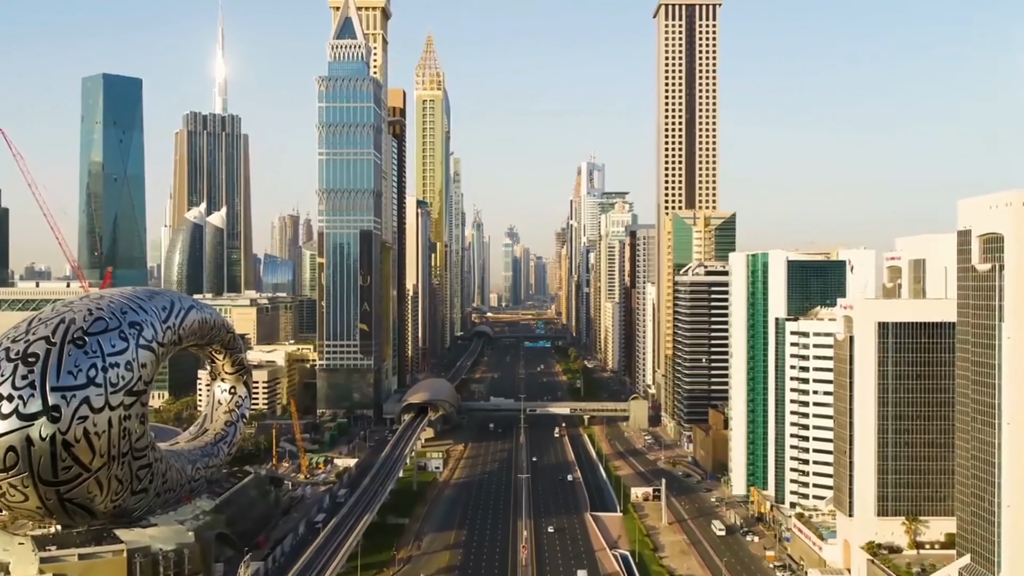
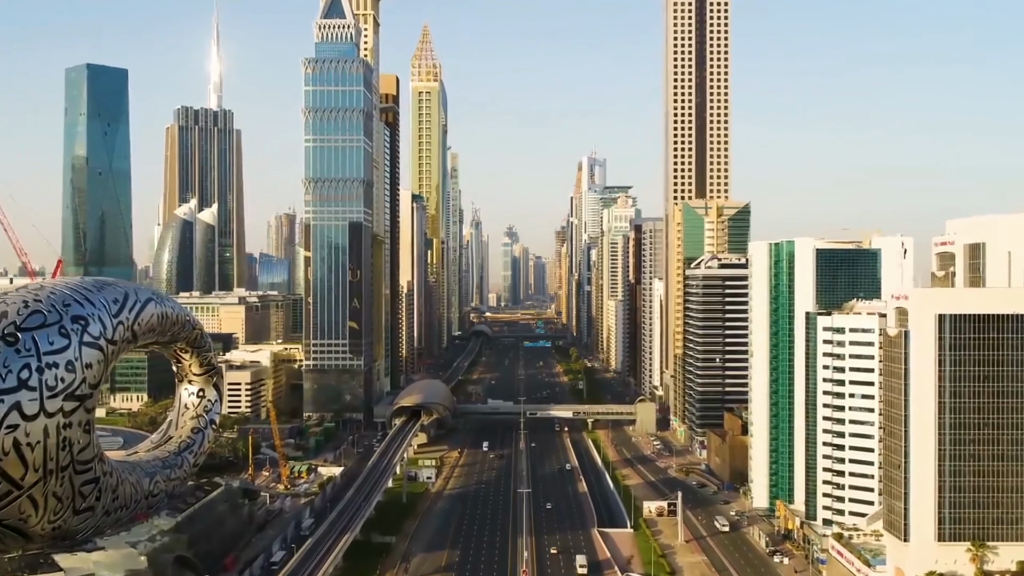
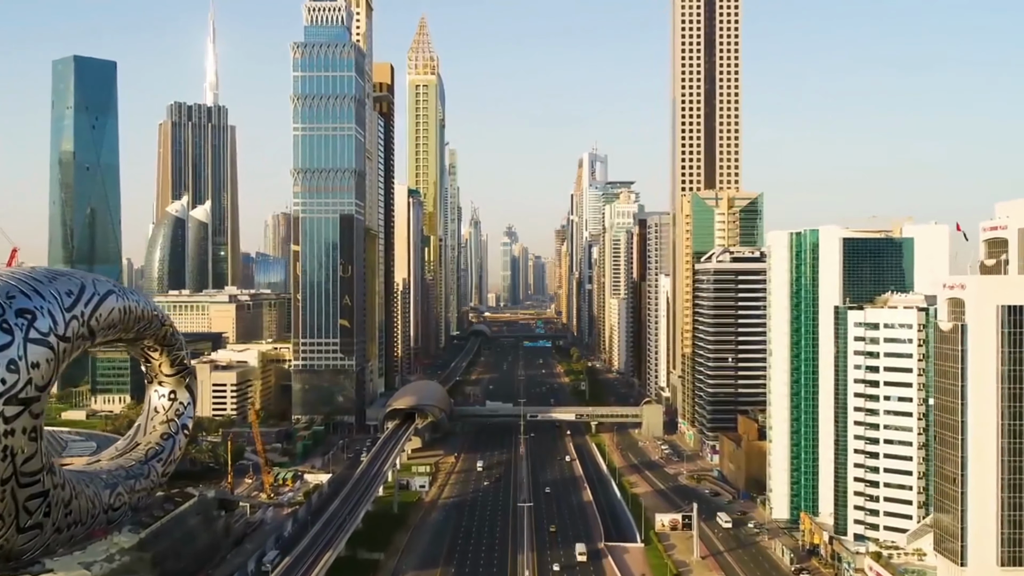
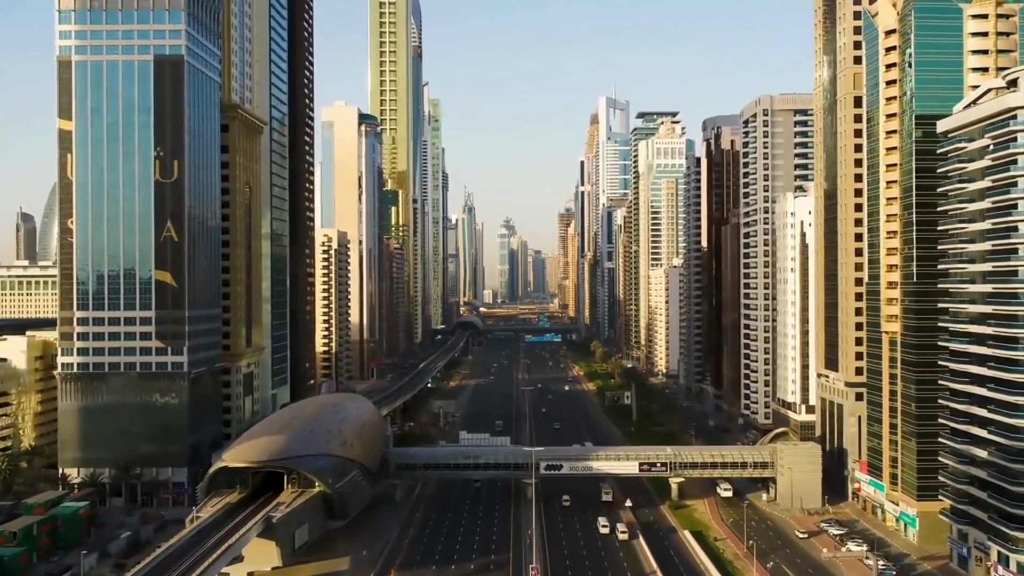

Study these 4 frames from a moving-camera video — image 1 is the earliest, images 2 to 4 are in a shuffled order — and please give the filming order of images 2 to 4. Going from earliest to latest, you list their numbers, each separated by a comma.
2, 3, 4
